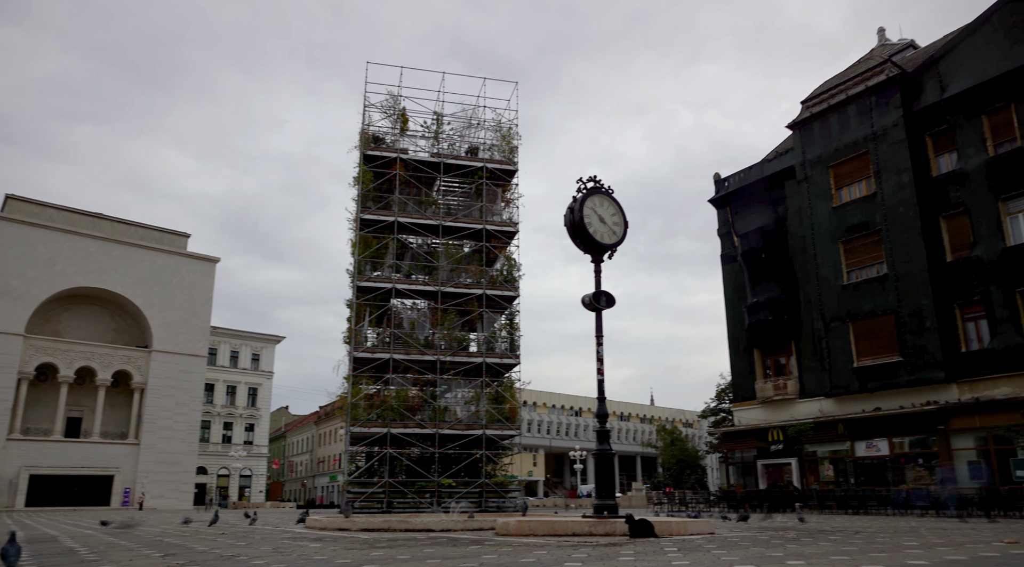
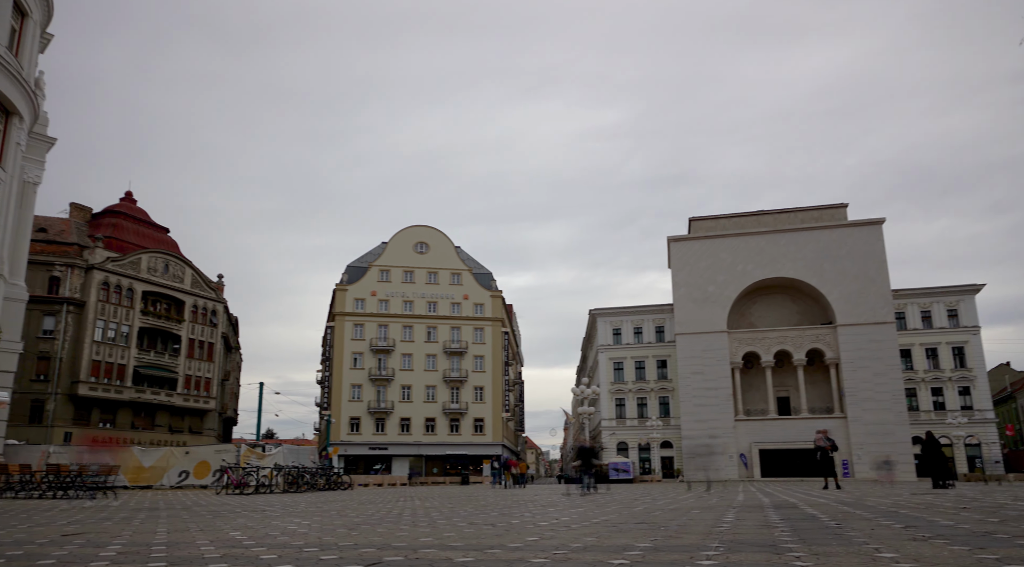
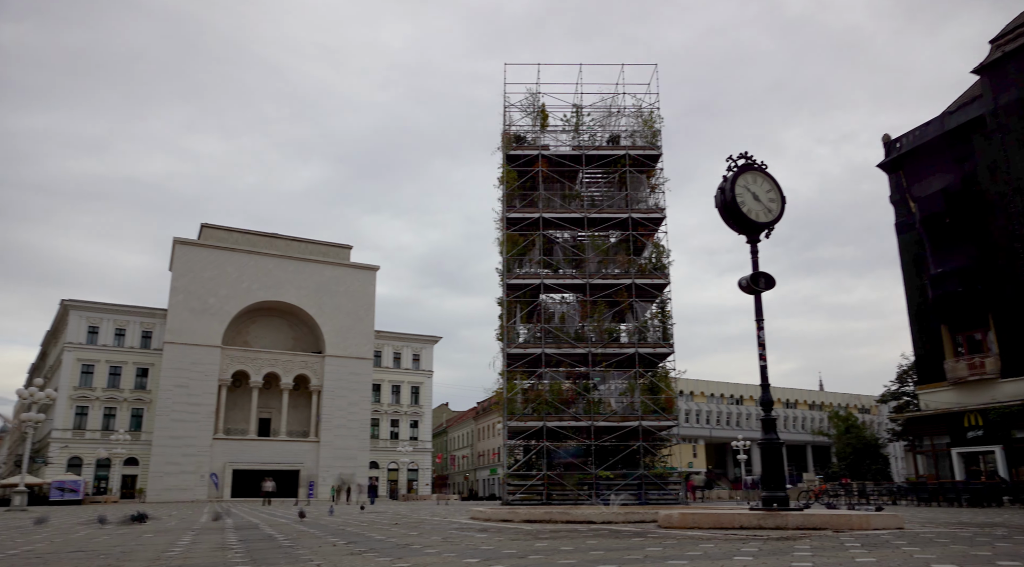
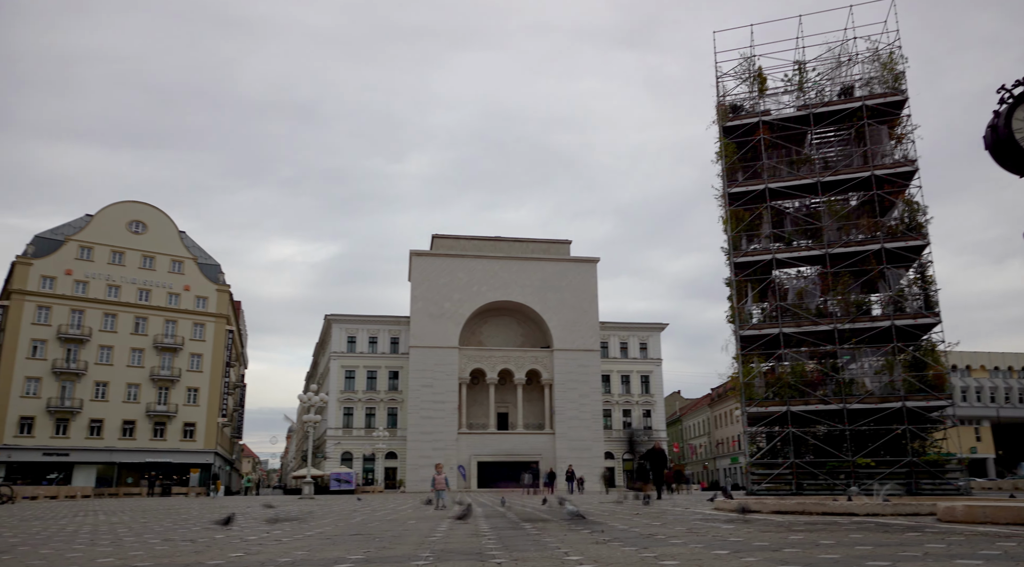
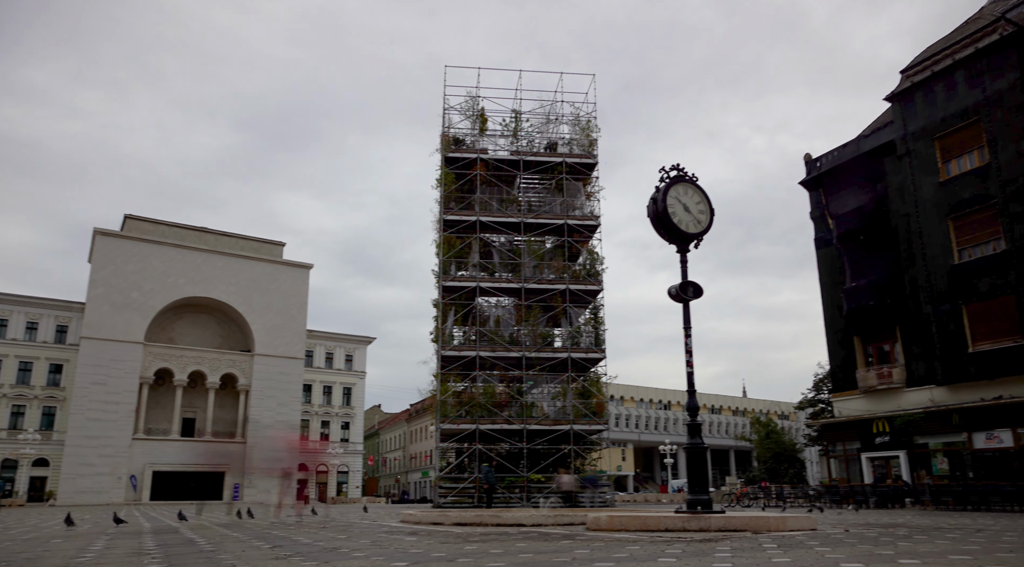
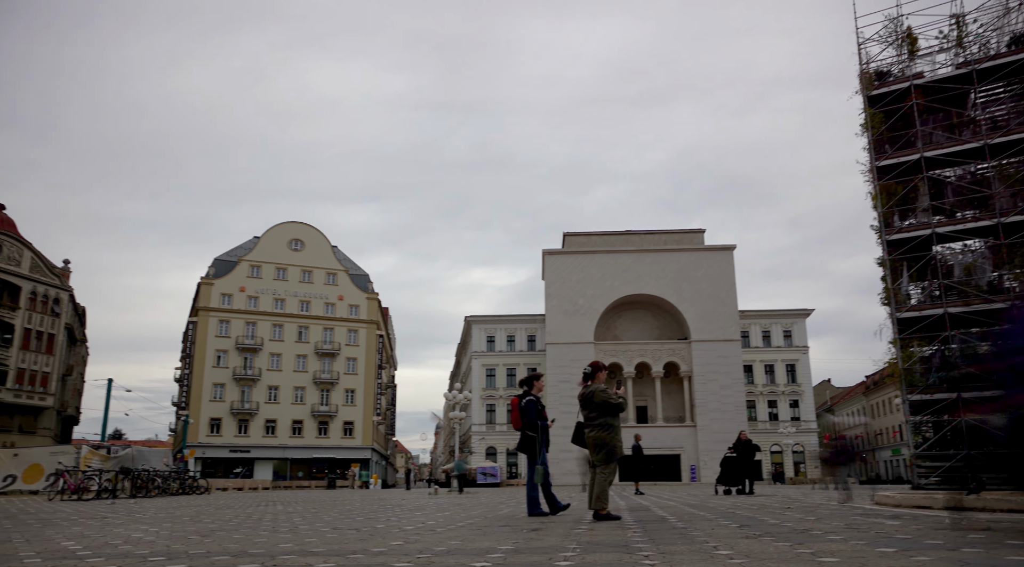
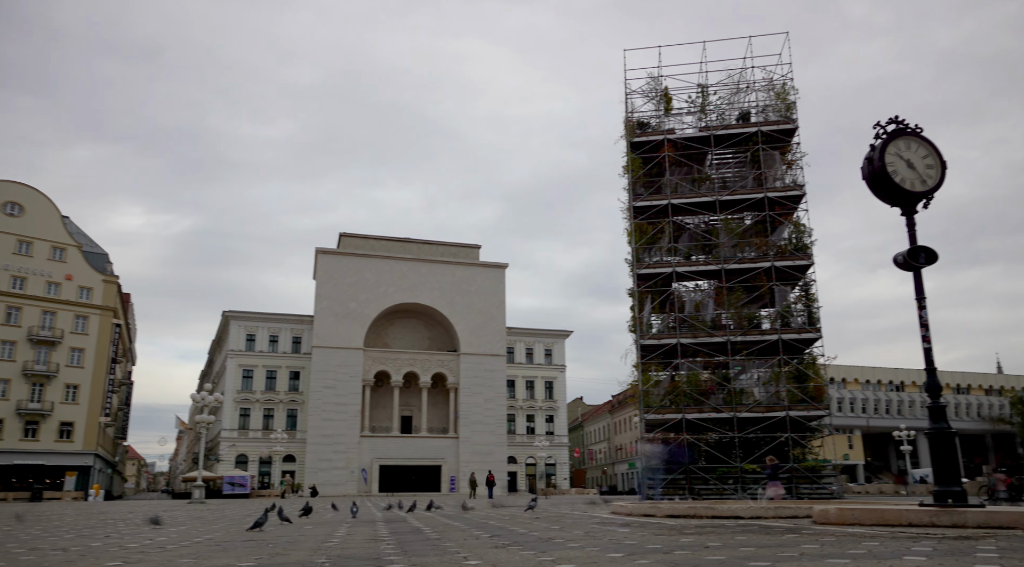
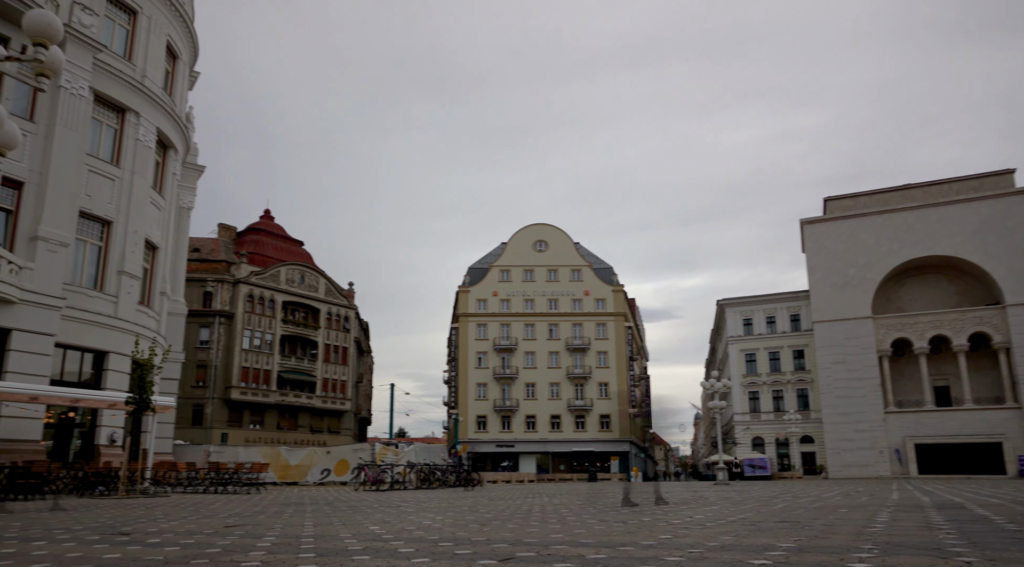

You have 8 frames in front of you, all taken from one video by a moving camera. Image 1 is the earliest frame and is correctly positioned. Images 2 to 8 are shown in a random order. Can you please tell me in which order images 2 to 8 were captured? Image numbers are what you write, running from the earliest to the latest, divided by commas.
5, 3, 7, 4, 6, 2, 8
